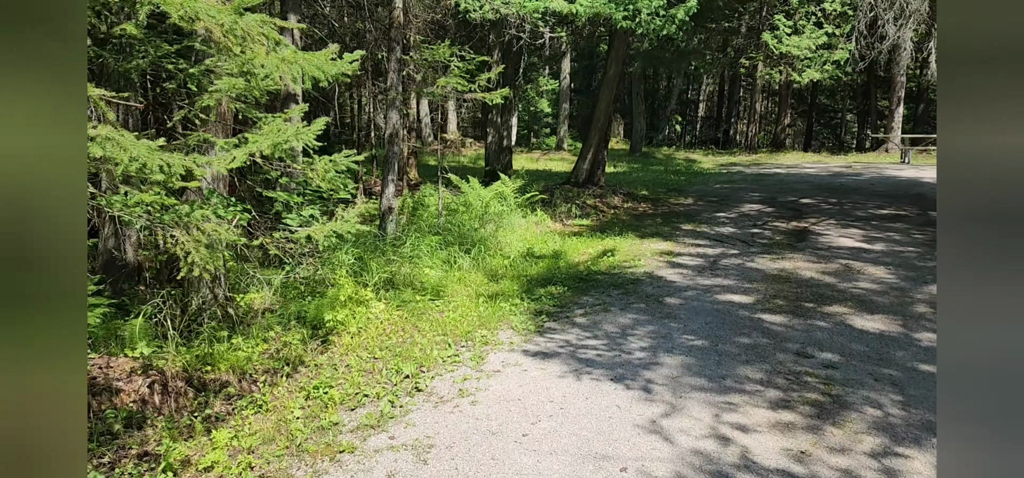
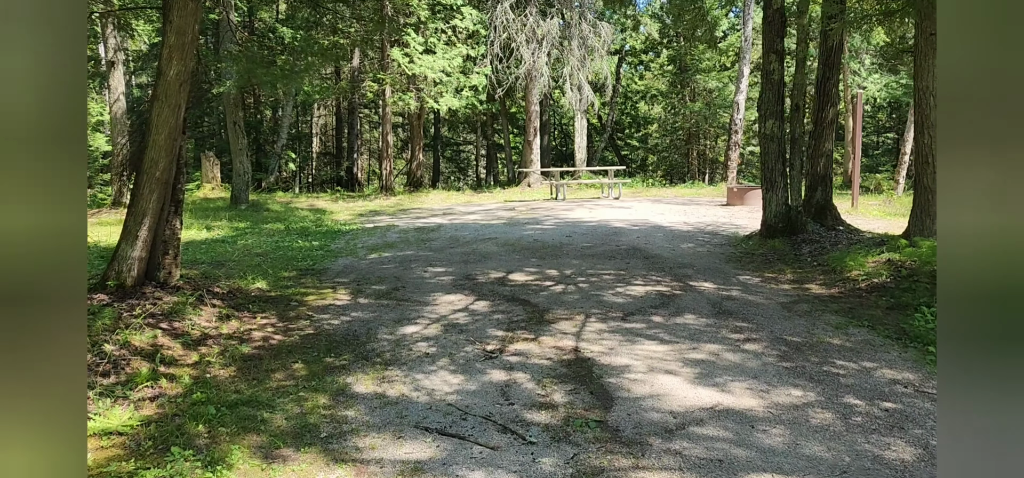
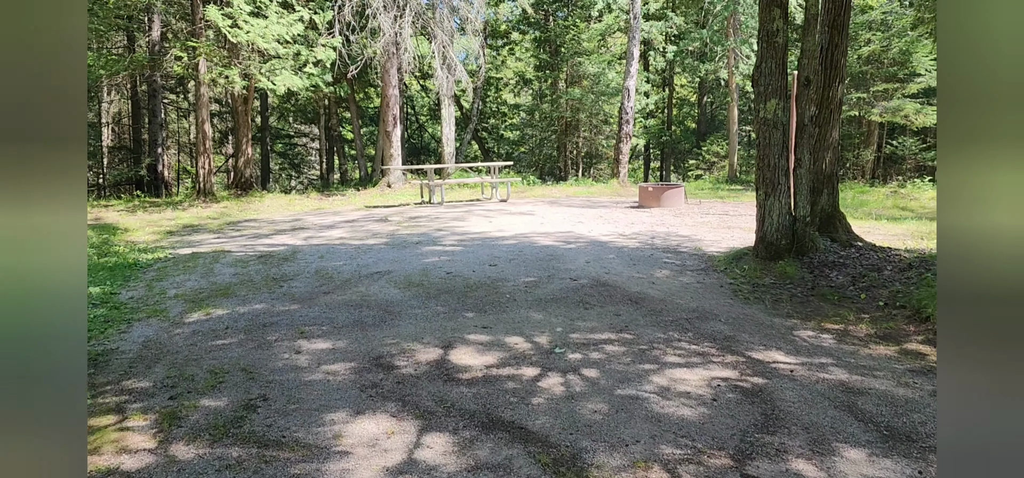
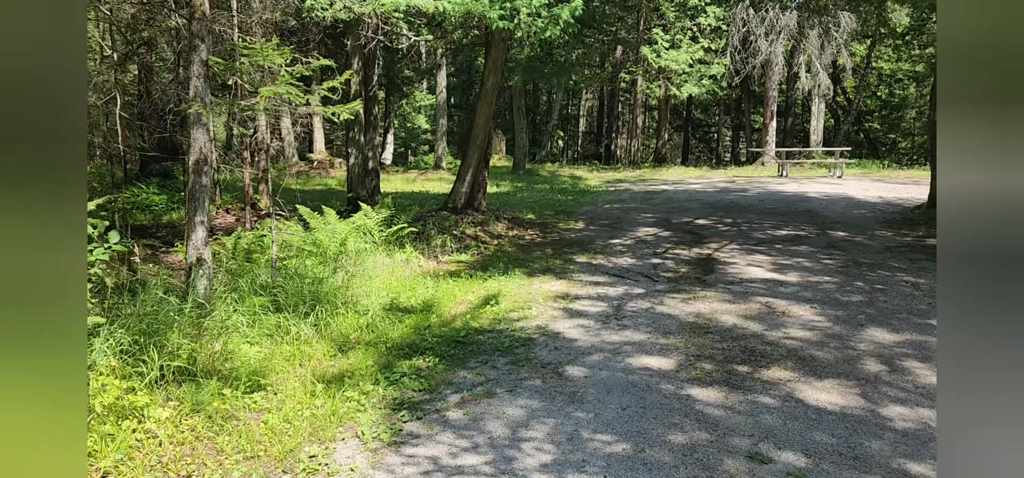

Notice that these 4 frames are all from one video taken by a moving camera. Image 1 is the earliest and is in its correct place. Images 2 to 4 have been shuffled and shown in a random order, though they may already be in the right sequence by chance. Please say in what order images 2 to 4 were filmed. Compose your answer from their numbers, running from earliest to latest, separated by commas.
4, 2, 3
